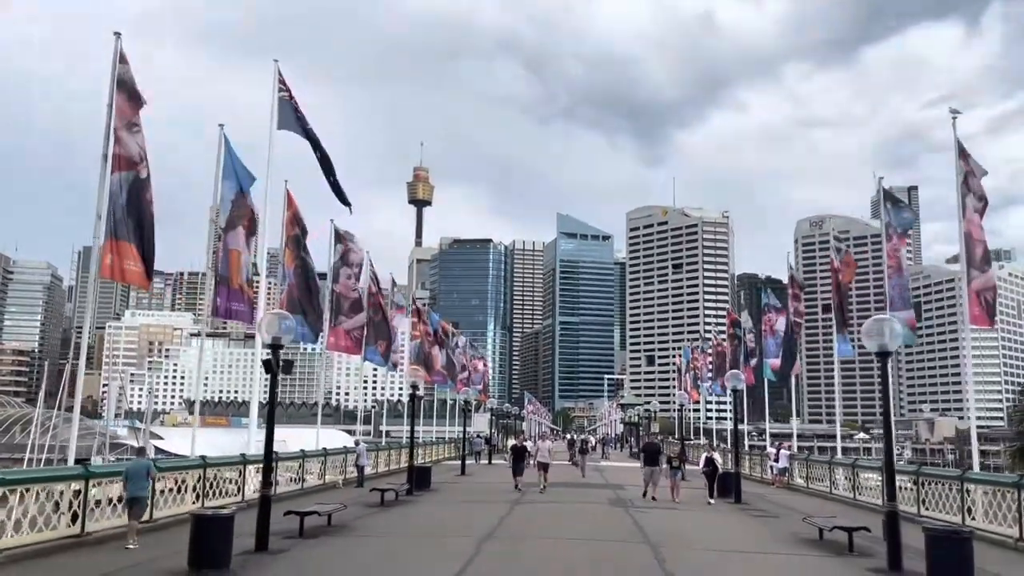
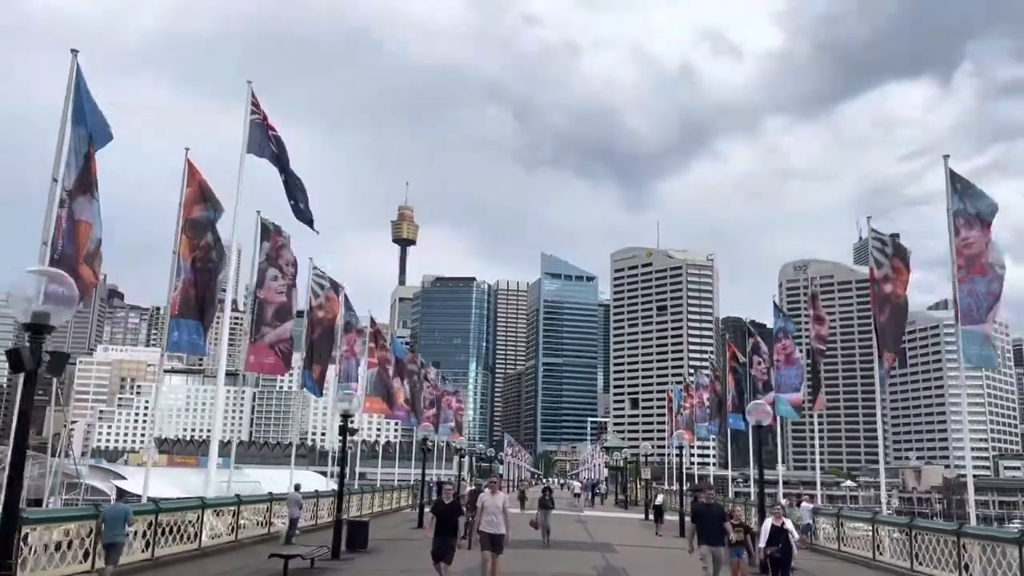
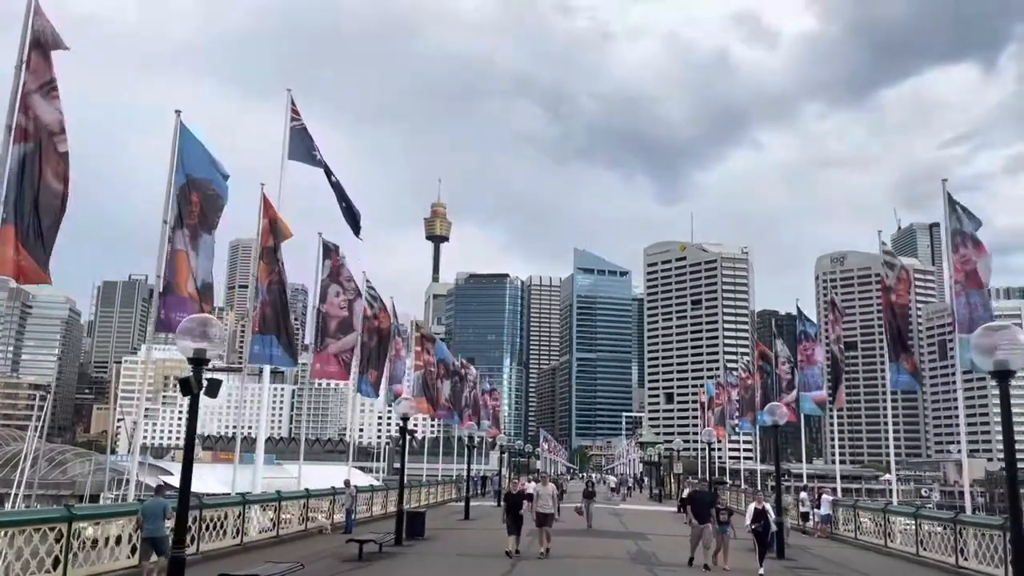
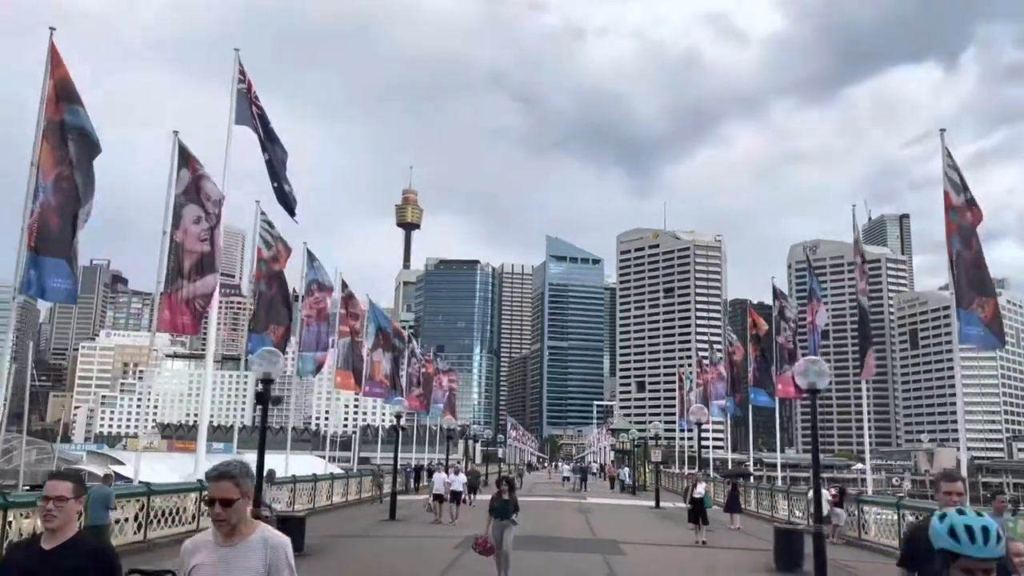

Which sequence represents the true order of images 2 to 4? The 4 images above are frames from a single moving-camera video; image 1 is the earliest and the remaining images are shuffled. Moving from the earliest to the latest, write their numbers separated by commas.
3, 2, 4
